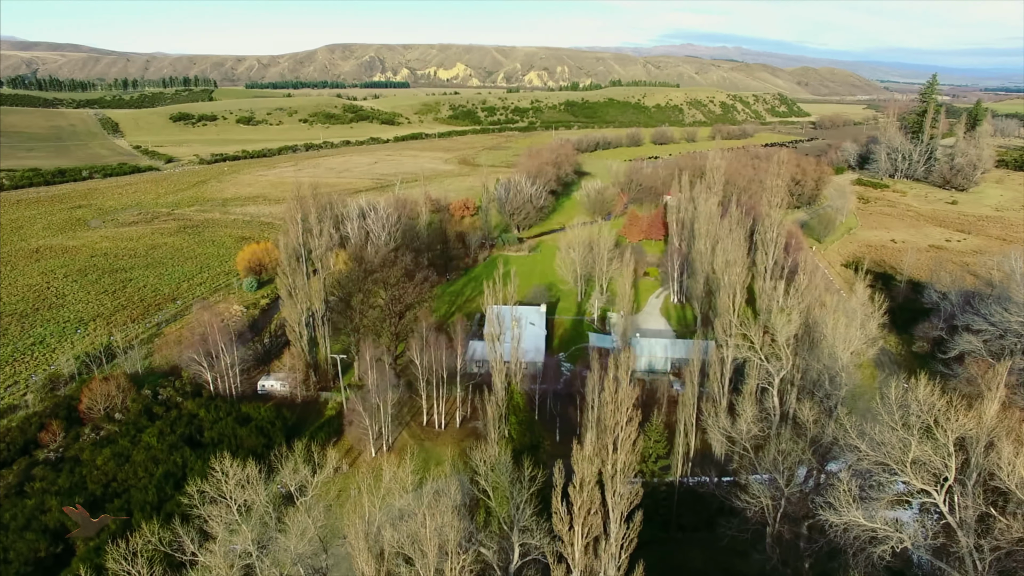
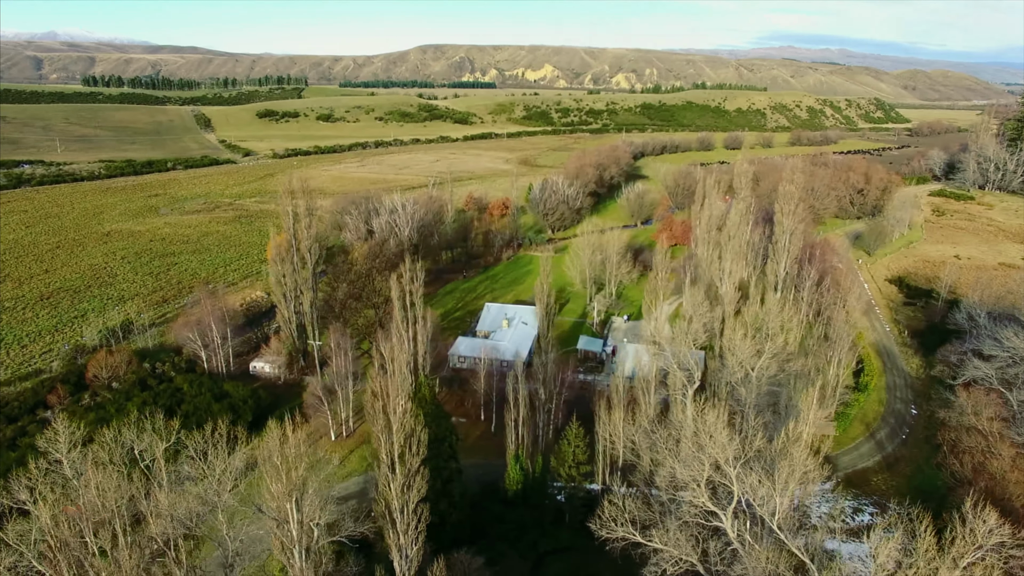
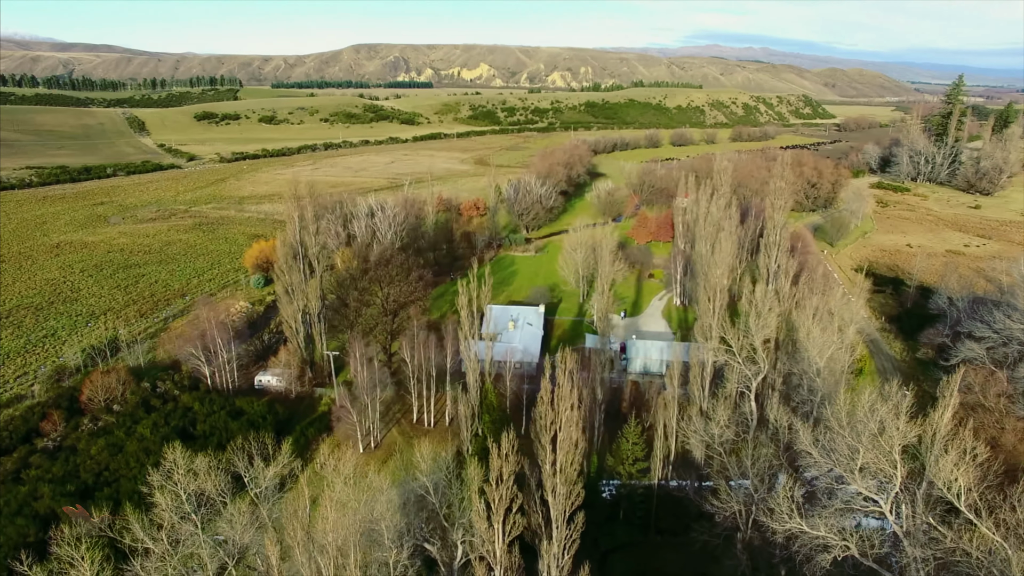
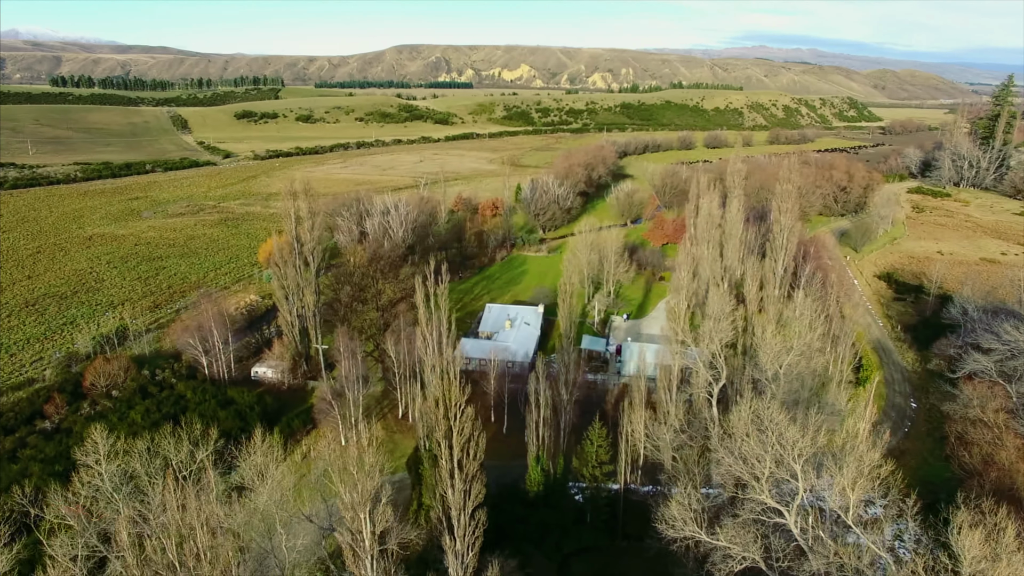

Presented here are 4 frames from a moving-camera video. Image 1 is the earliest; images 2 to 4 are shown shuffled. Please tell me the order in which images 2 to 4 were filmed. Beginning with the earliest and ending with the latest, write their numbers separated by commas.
3, 4, 2
